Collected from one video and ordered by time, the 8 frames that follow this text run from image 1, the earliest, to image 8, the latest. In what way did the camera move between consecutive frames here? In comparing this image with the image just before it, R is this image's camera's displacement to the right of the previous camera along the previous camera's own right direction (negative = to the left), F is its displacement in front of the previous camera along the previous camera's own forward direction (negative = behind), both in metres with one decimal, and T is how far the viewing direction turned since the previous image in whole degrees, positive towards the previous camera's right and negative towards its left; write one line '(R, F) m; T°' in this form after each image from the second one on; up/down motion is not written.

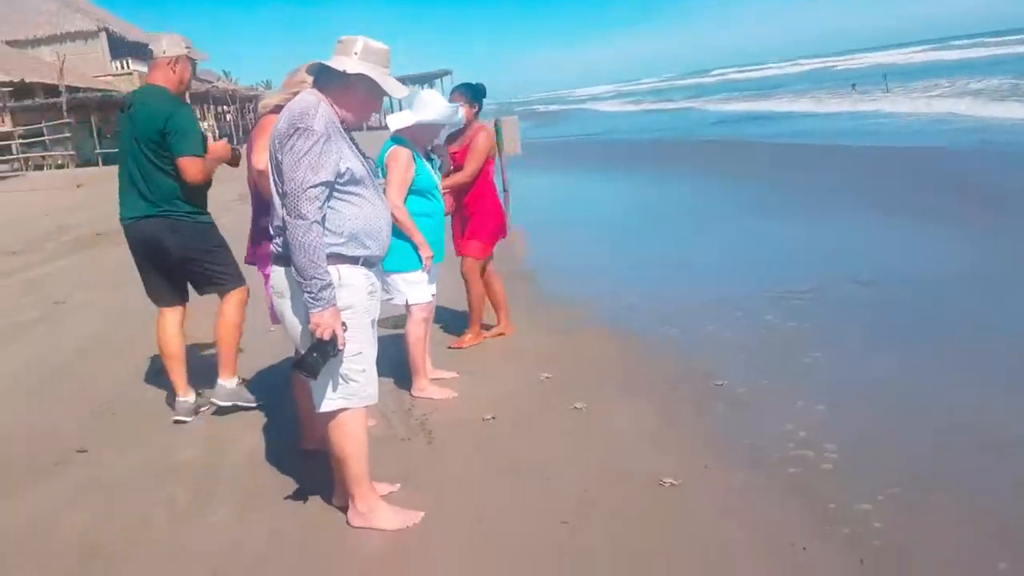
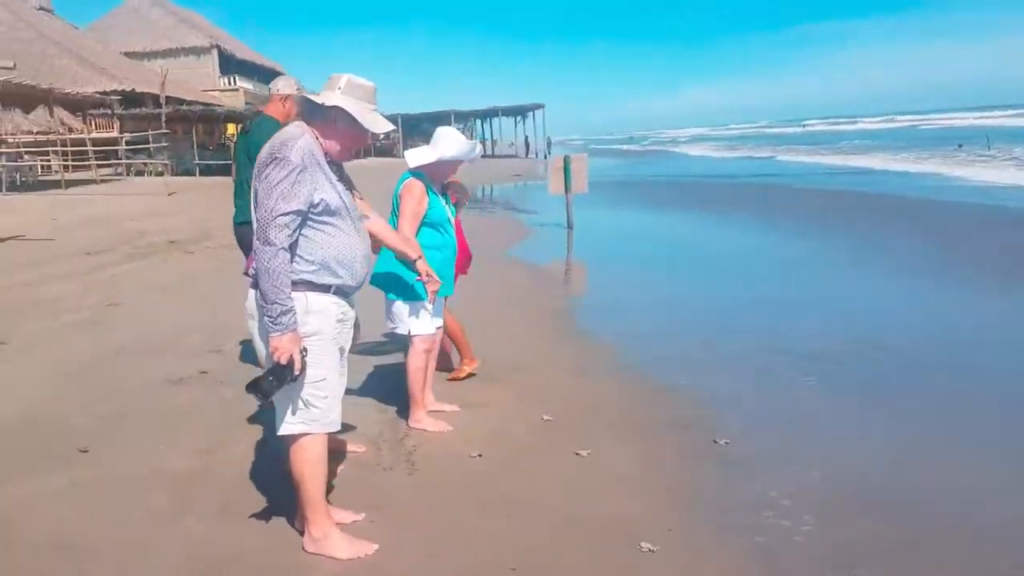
(+0.5, 0.0) m; -7°
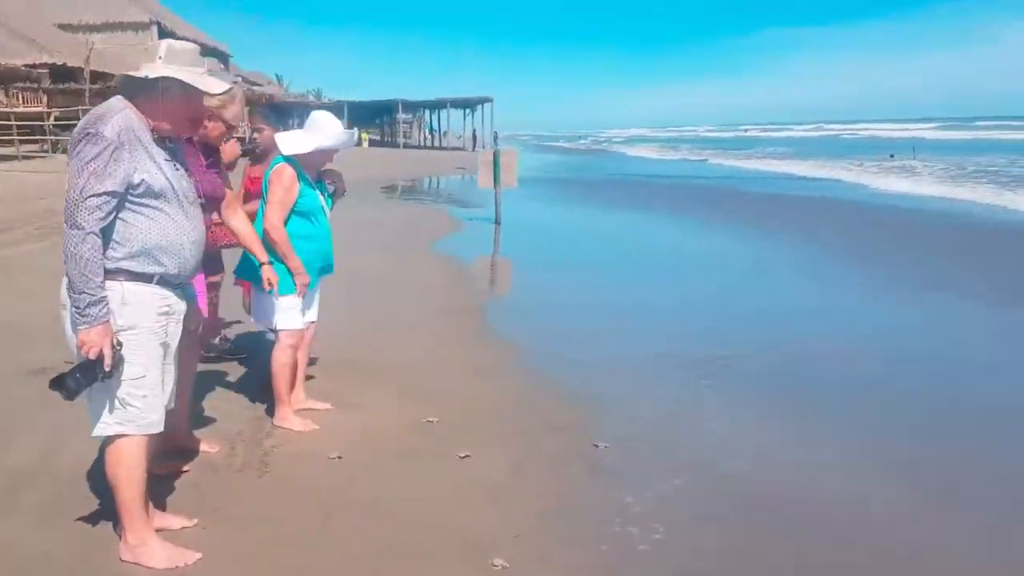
(+0.4, +0.2) m; +1°
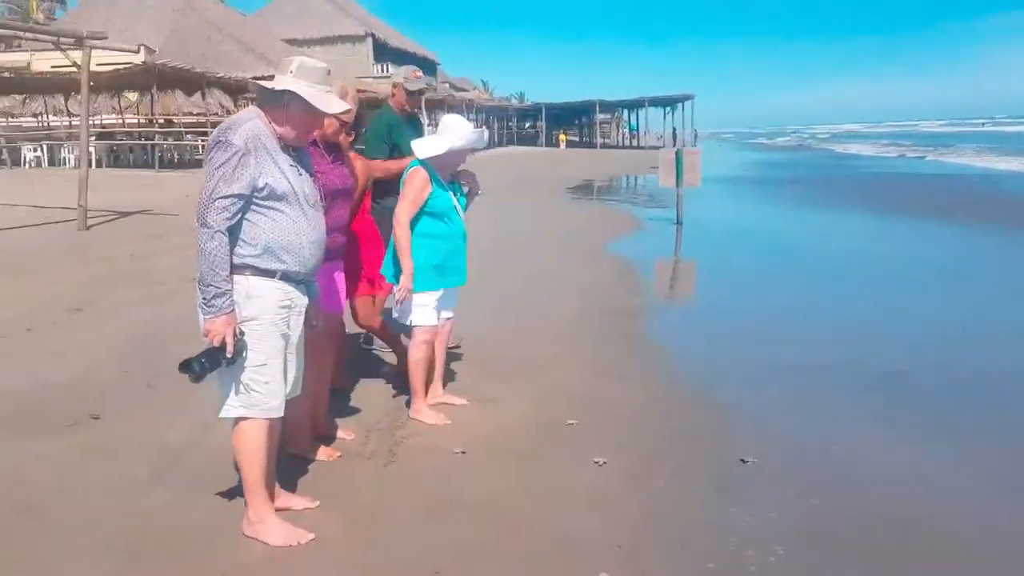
(+0.4, 0.0) m; -13°
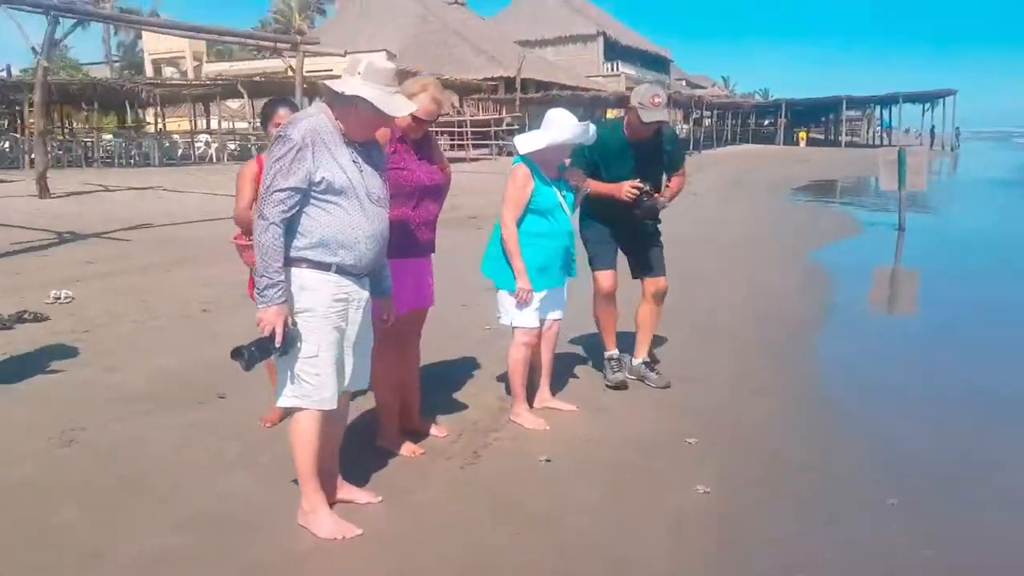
(+0.7, +0.3) m; -17°
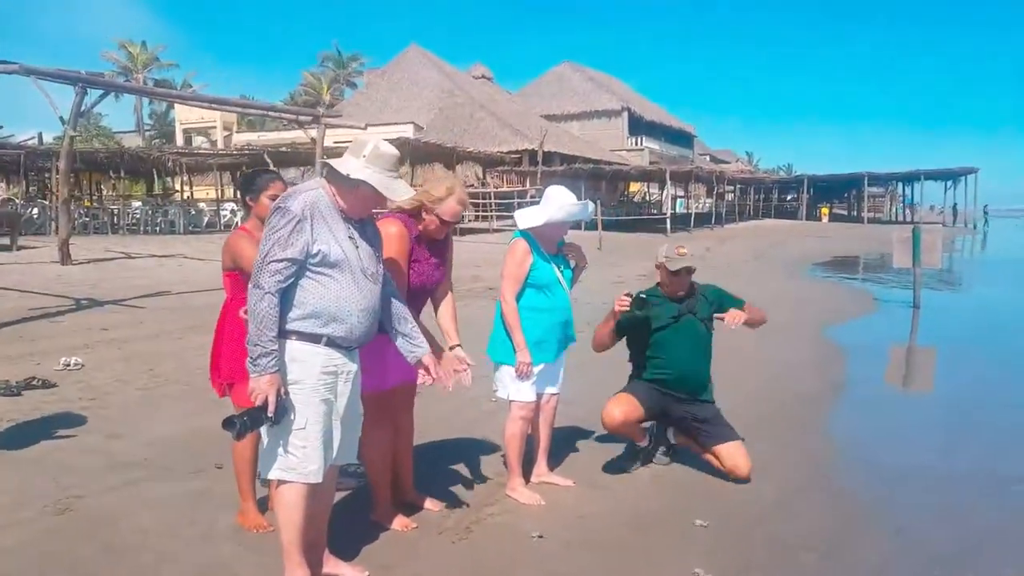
(+0.1, 0.0) m; -2°
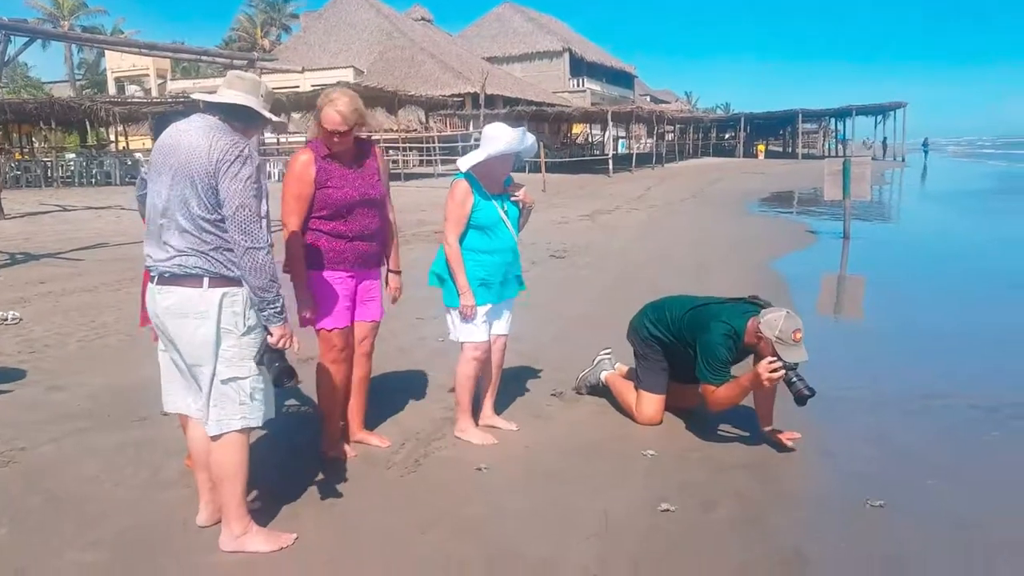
(0.0, 0.0) m; +3°
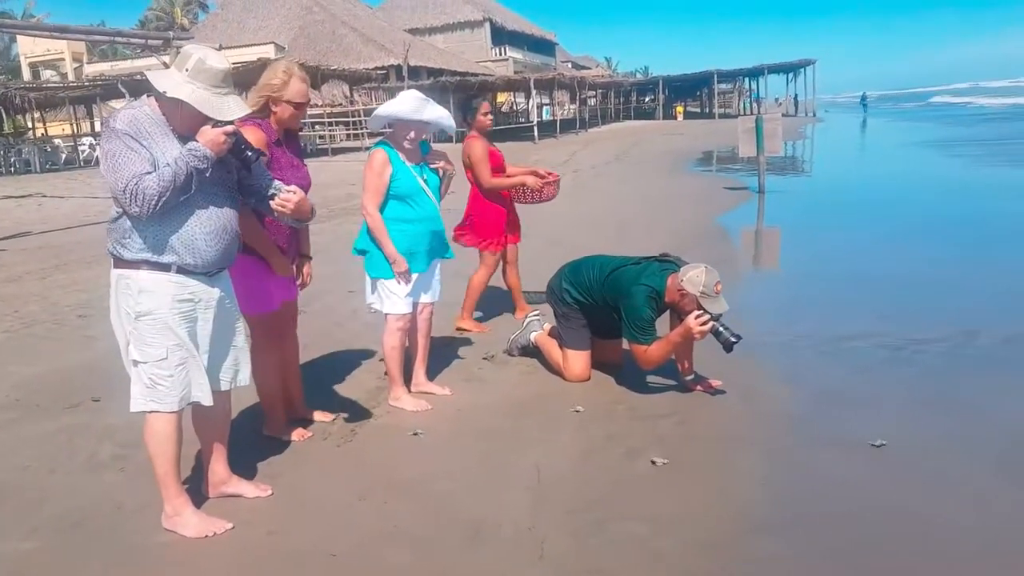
(+0.1, -0.1) m; +3°
